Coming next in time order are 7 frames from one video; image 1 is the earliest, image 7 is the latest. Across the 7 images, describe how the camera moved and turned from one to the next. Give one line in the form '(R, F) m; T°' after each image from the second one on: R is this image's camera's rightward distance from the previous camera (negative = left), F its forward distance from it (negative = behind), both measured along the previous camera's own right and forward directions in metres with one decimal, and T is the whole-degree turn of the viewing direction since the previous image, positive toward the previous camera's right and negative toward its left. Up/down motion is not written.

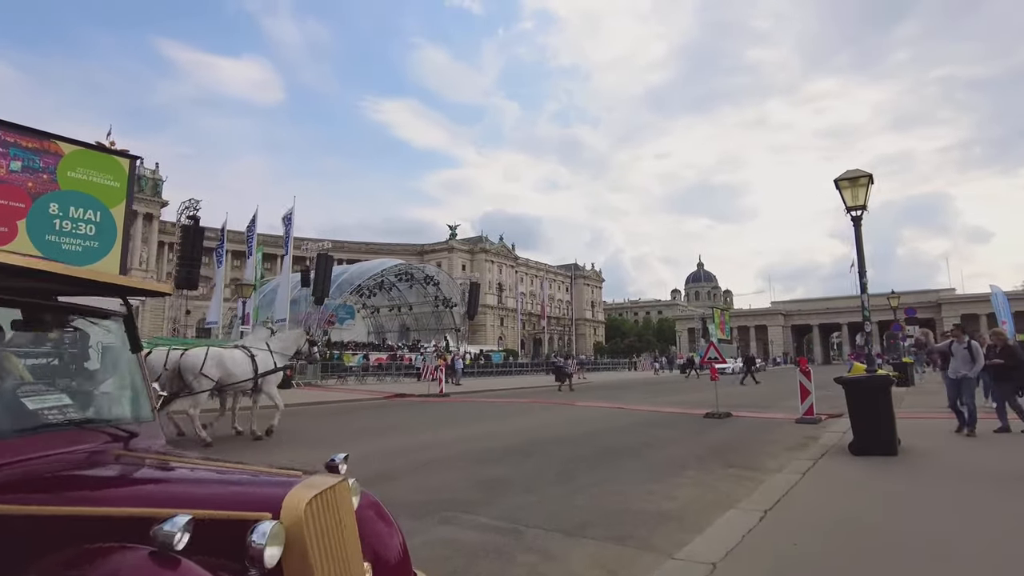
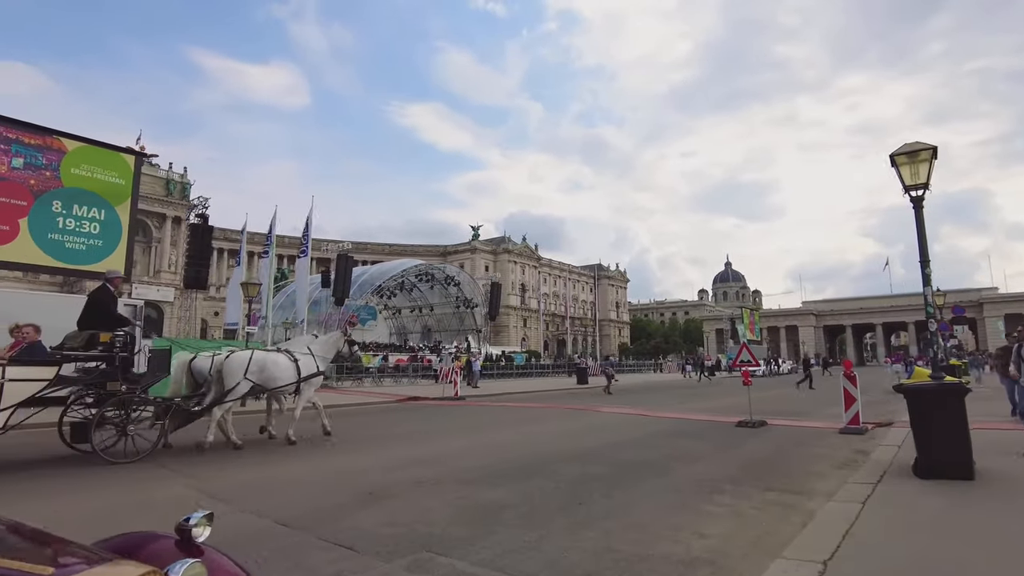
(+0.2, +0.7) m; -2°
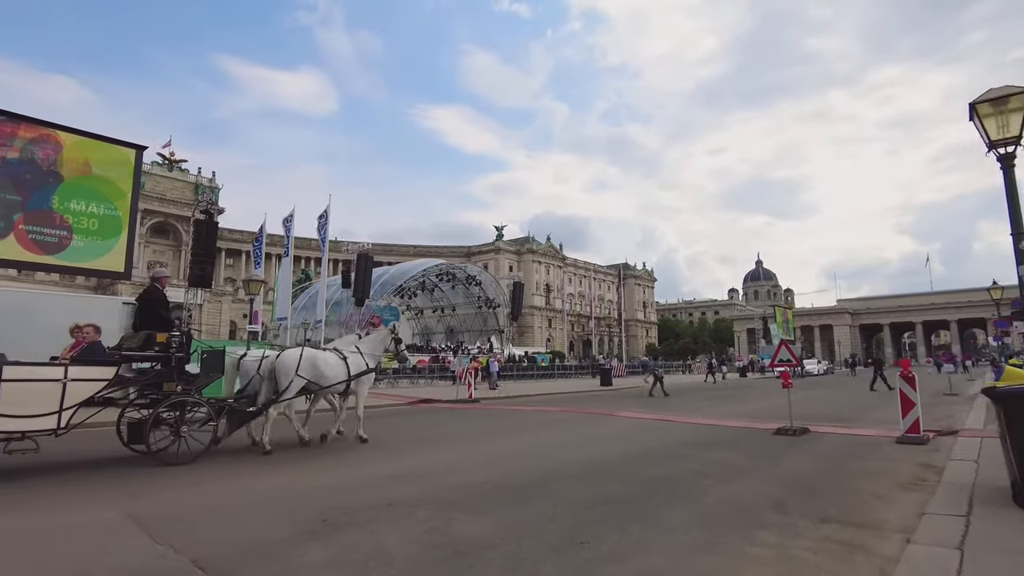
(+0.2, +0.8) m; -3°
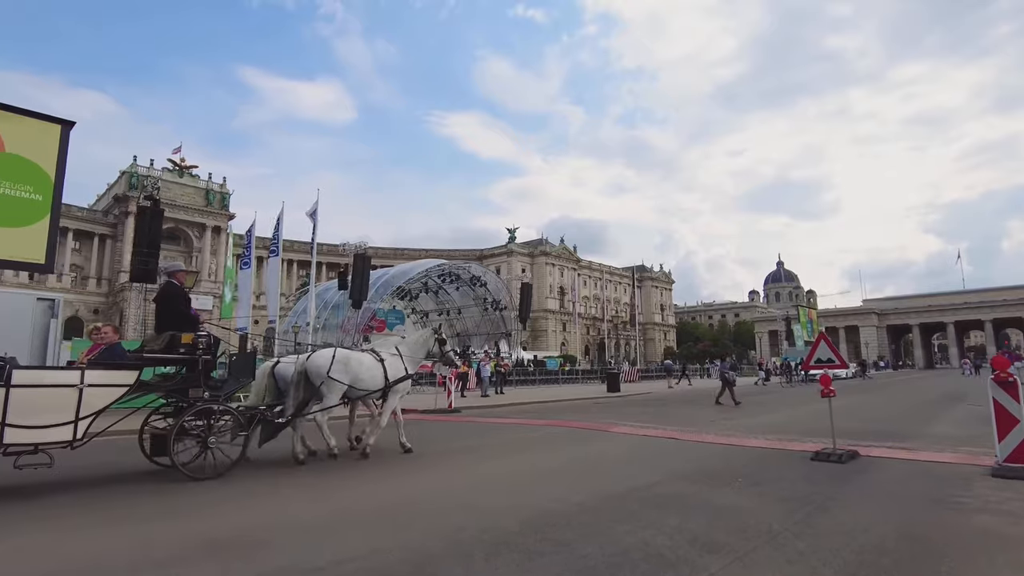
(+0.7, +1.8) m; -2°
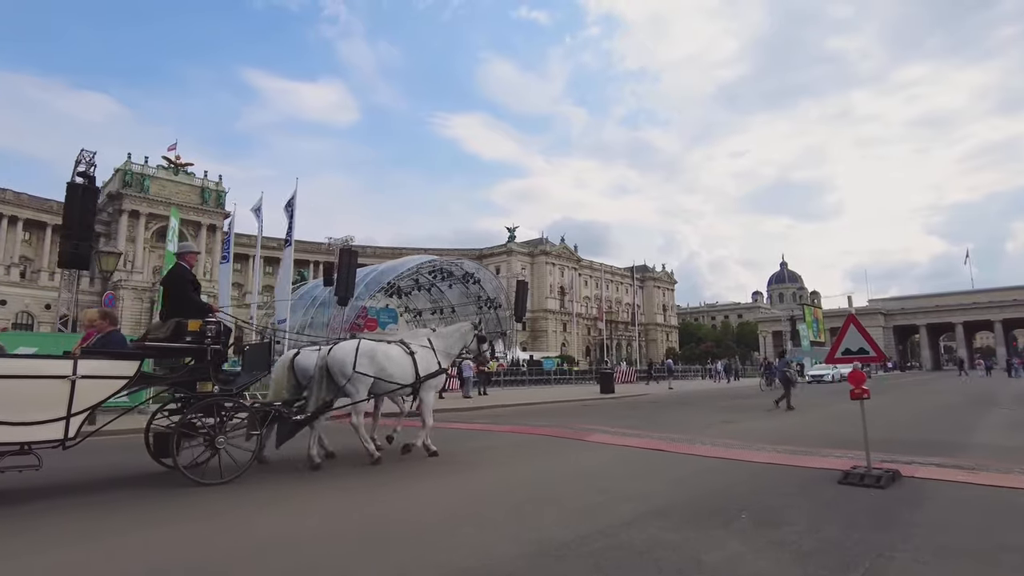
(+0.5, +1.4) m; 0°
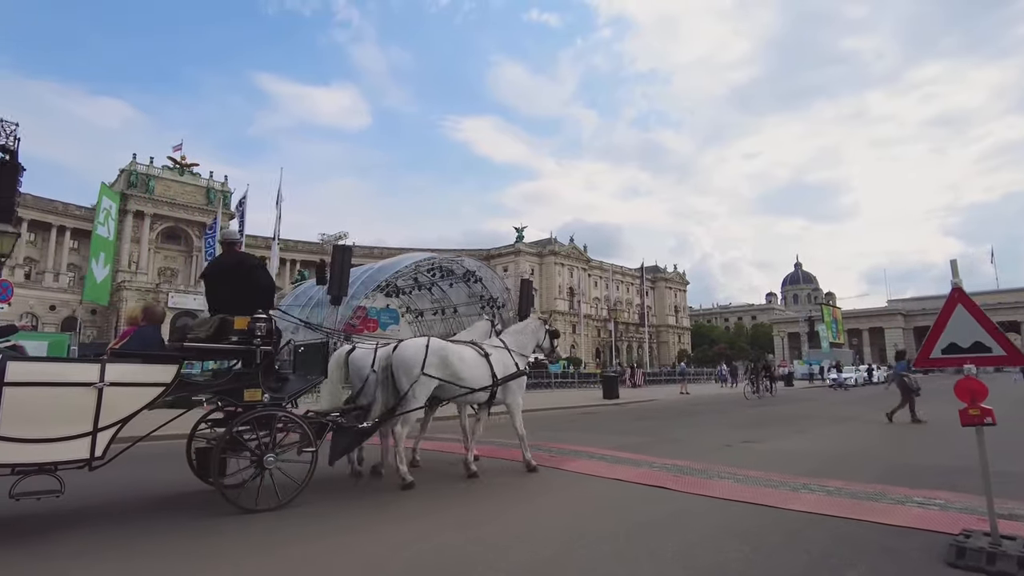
(+0.5, +1.6) m; -1°
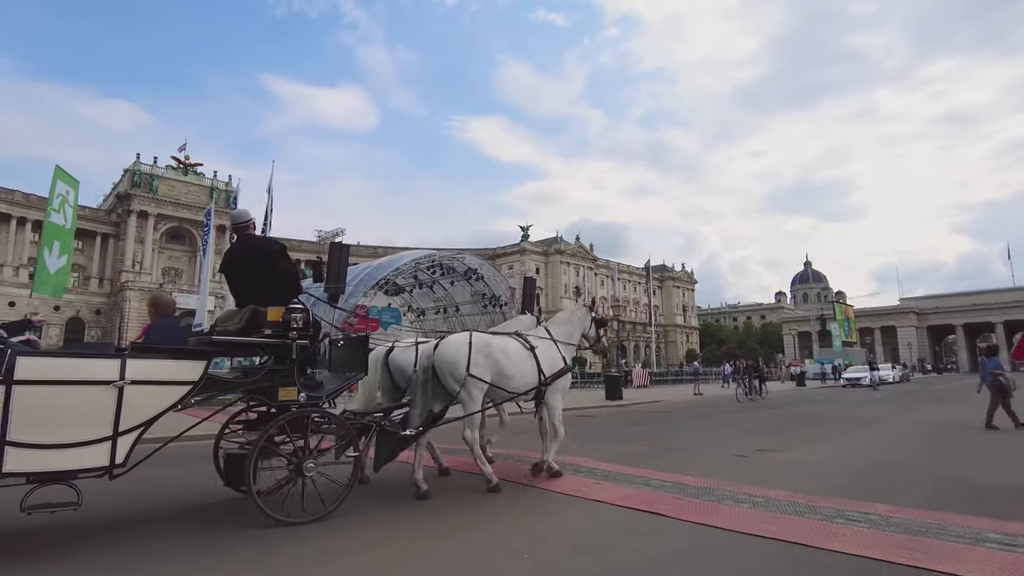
(+0.3, +0.8) m; -1°
